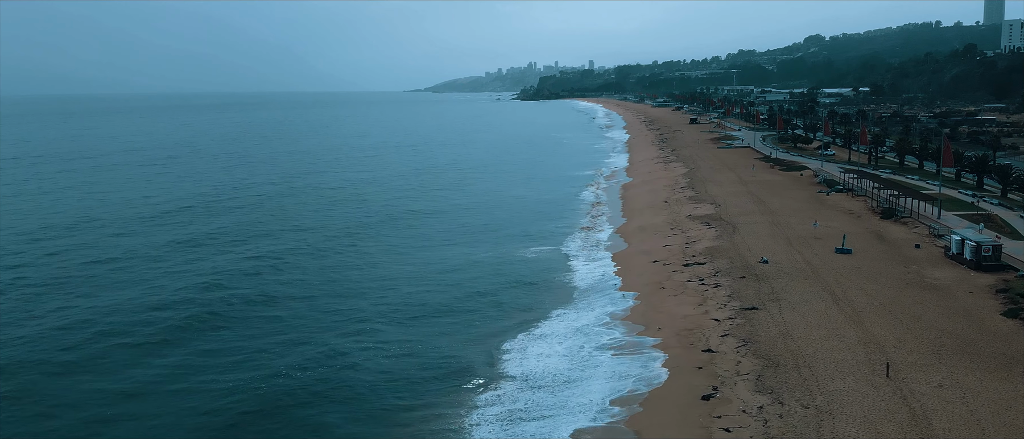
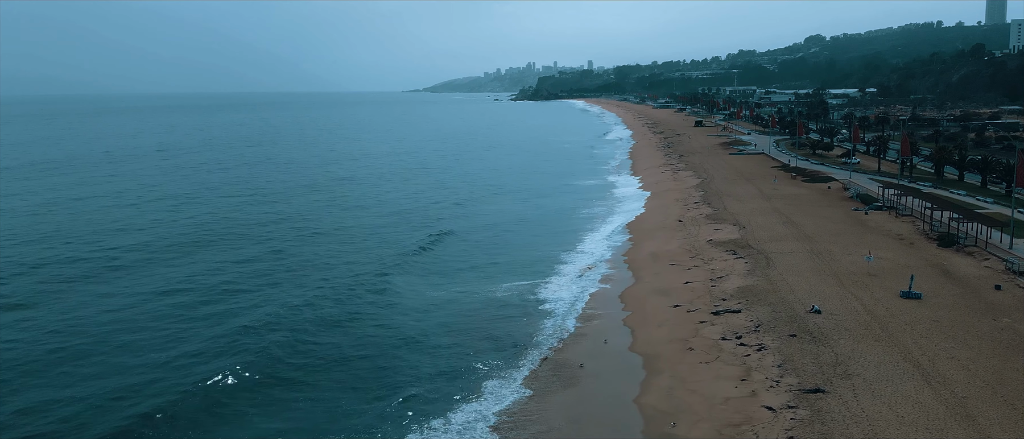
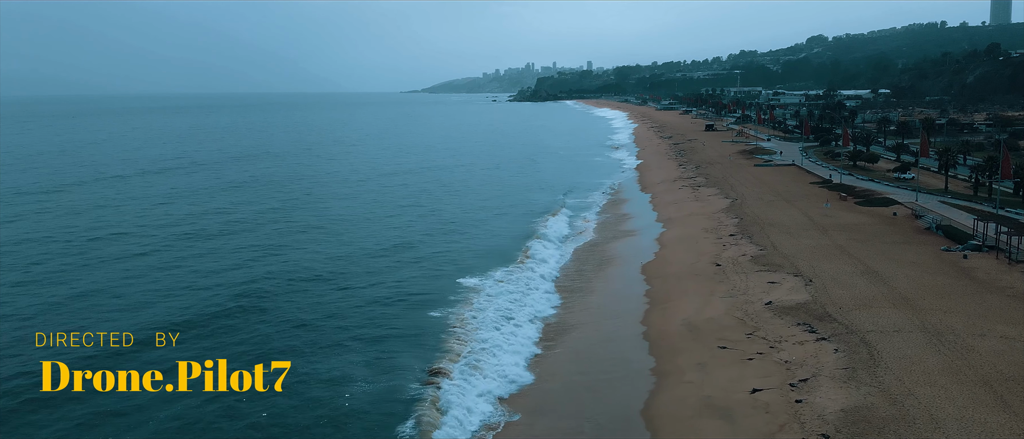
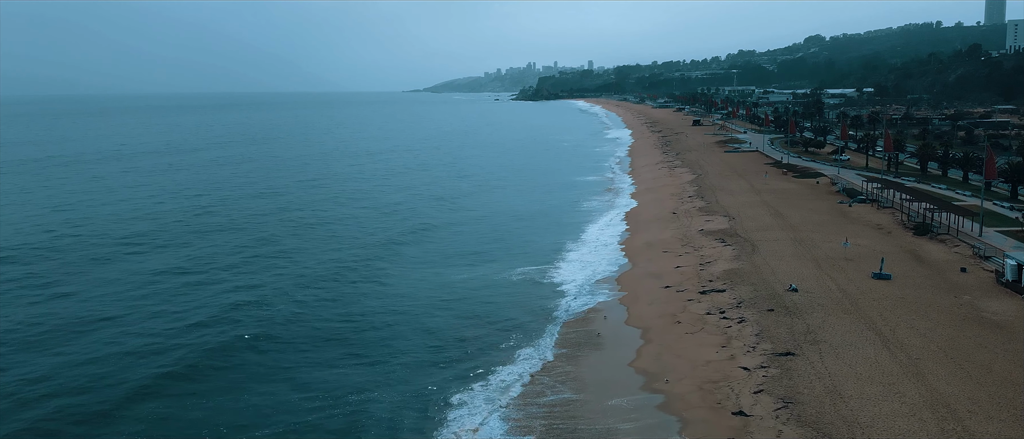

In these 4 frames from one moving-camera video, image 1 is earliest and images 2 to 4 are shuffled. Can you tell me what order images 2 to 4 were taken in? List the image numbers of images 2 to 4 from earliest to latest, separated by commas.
4, 2, 3
